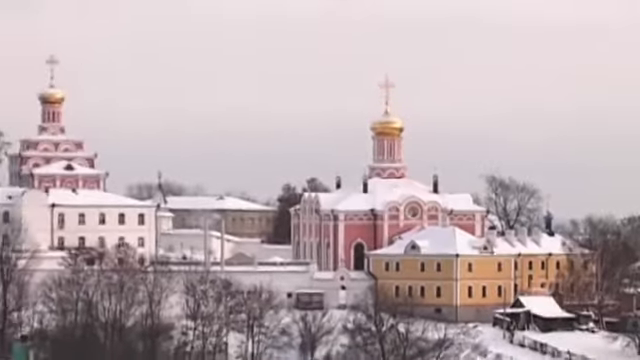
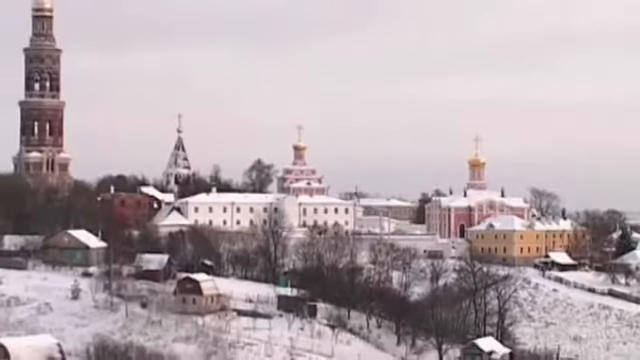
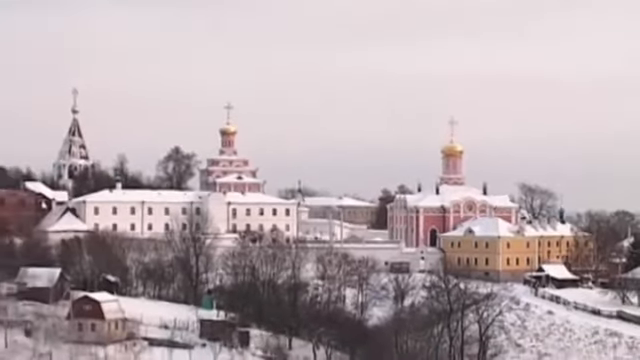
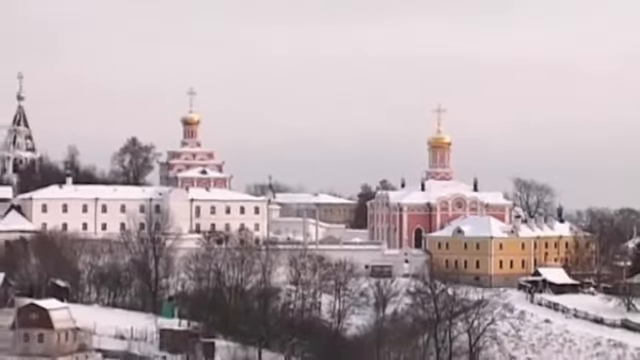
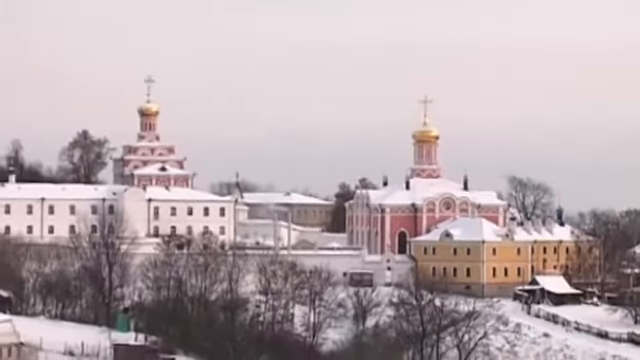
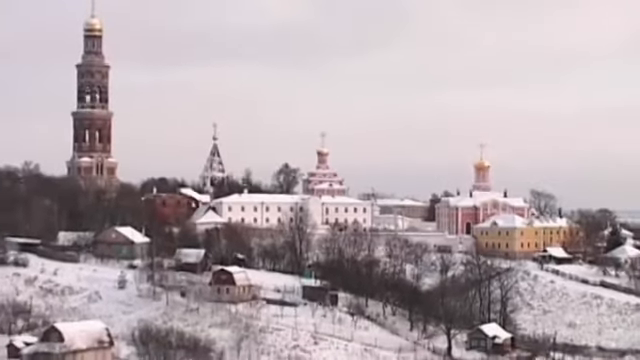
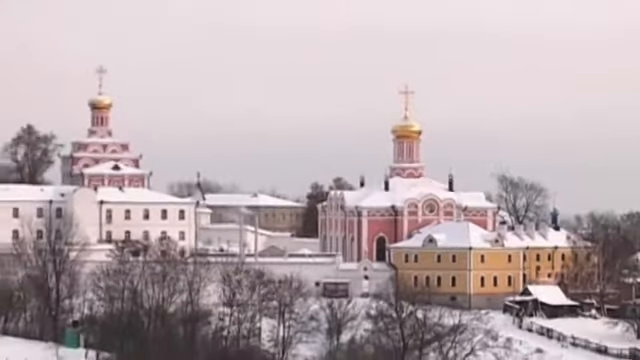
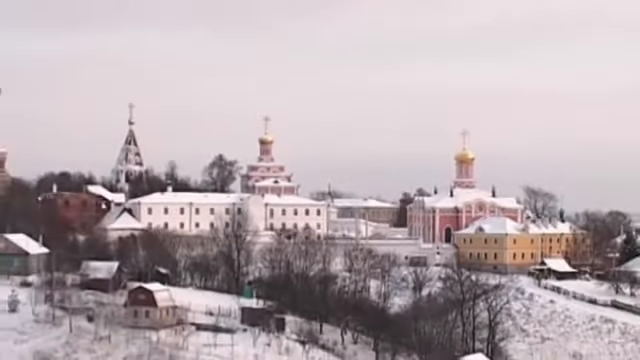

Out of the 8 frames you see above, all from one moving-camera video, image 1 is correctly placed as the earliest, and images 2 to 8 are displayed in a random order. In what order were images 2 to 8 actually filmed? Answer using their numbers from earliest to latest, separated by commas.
7, 5, 4, 3, 8, 2, 6
